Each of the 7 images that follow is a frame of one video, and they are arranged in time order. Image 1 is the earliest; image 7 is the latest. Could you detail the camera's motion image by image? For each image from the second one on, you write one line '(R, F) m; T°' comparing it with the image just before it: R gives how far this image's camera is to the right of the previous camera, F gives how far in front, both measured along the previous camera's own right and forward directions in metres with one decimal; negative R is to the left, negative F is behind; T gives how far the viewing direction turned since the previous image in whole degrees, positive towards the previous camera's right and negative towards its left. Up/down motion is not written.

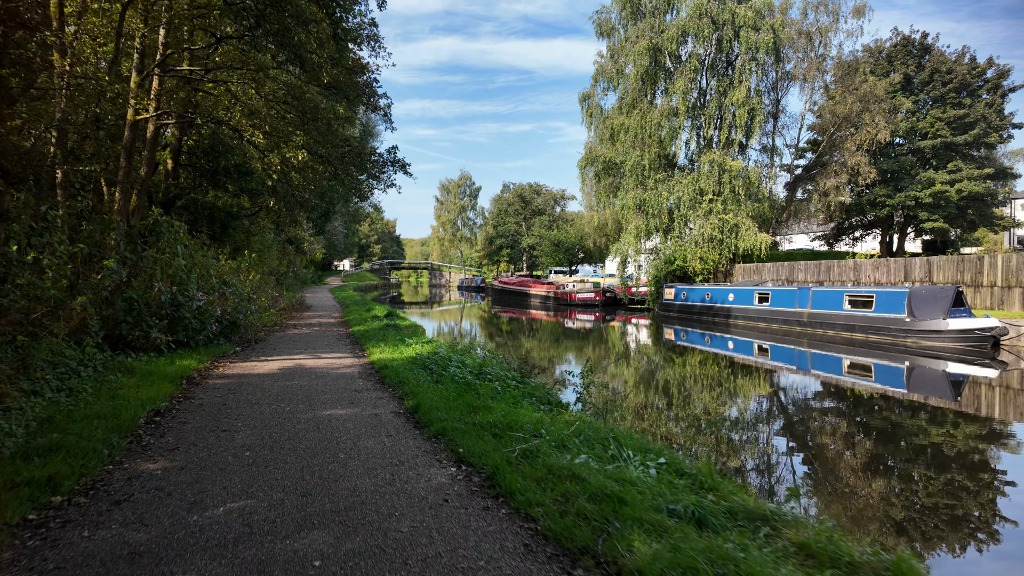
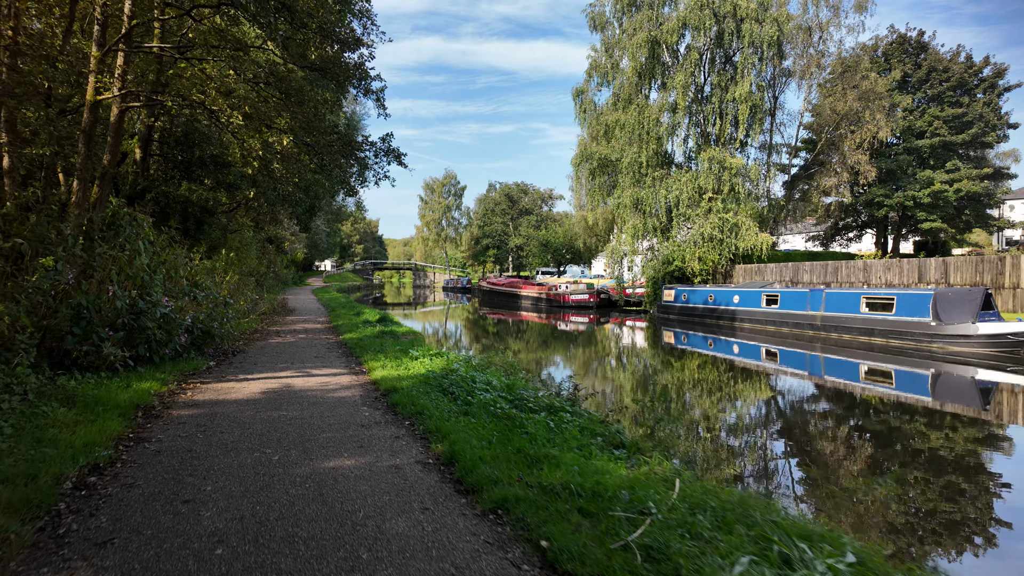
(-0.4, +0.9) m; +2°
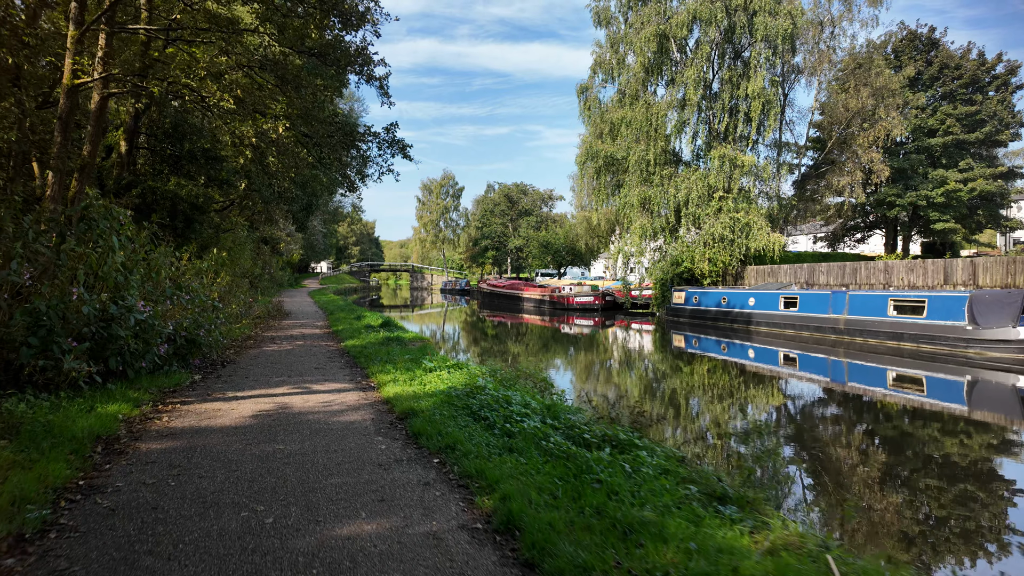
(-0.3, +0.7) m; 0°
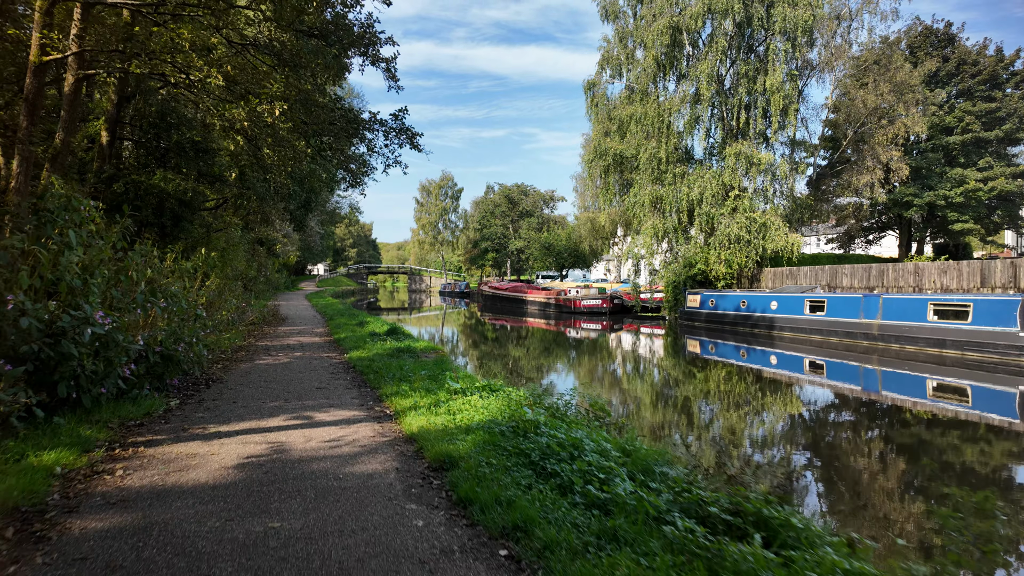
(-0.4, +0.9) m; 0°
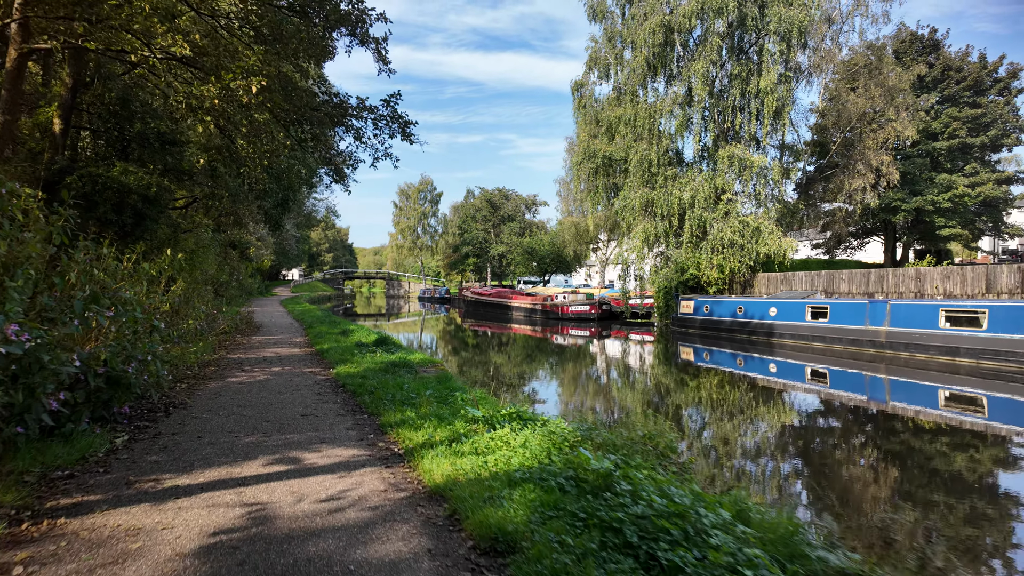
(-0.4, +0.8) m; +2°
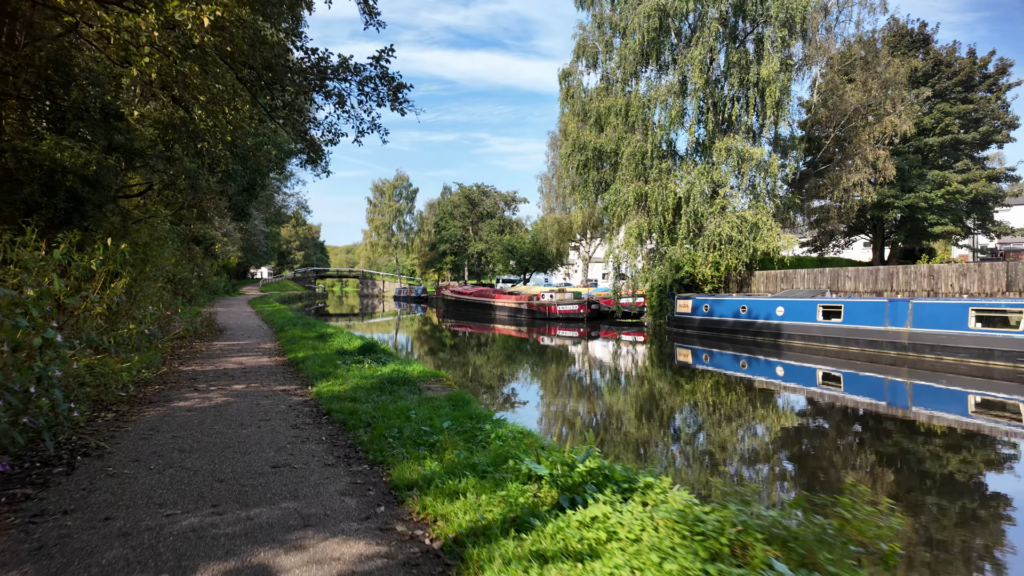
(-0.5, +1.2) m; +3°
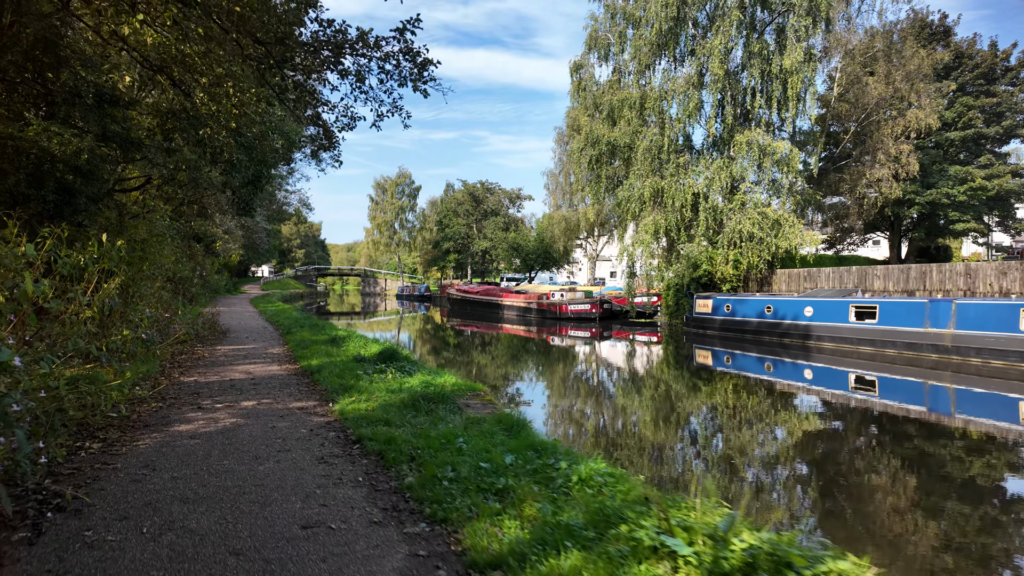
(-0.4, +0.6) m; 0°
